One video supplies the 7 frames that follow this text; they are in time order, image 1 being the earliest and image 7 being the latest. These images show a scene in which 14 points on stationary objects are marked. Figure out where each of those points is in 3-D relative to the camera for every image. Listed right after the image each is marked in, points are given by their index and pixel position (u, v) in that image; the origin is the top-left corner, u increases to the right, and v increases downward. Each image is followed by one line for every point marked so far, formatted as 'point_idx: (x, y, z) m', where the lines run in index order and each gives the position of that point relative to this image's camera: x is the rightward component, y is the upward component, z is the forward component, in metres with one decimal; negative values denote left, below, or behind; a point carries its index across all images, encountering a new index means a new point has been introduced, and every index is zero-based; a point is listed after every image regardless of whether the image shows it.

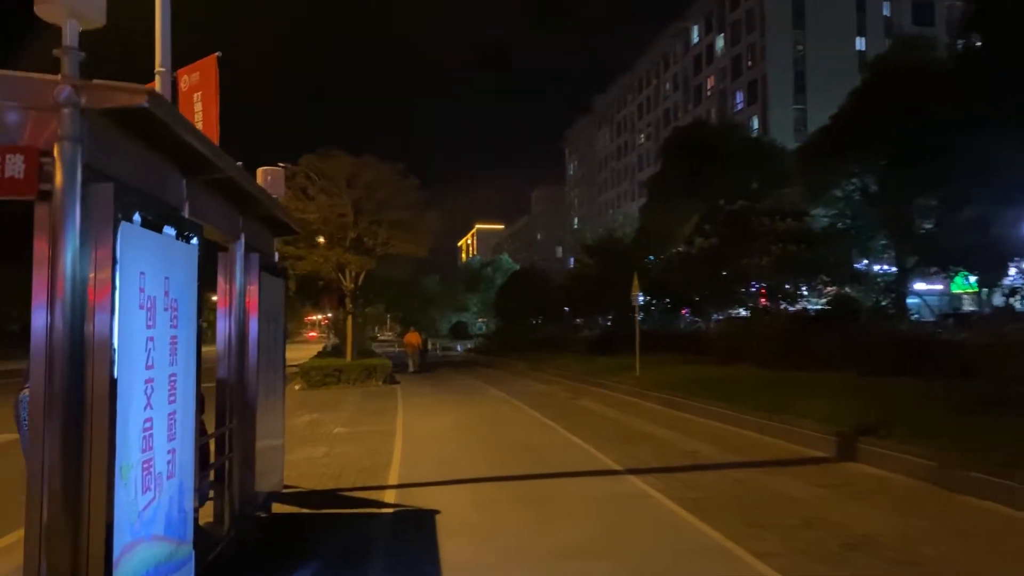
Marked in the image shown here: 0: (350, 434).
0: (-3.6, -3.2, +17.2) m
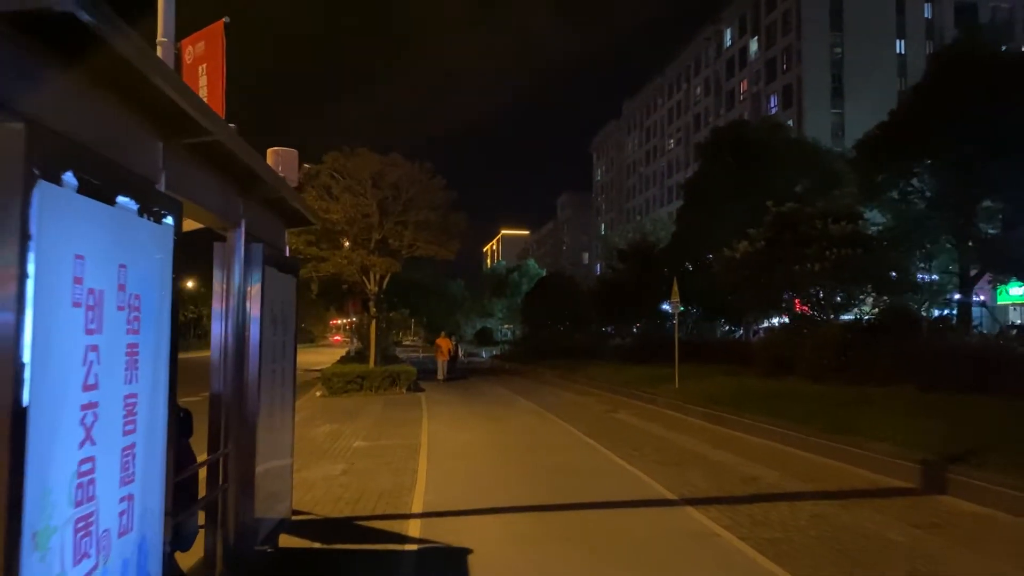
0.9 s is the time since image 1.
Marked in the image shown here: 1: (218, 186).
0: (-2.9, -3.3, +15.9) m
1: (-2.4, +0.8, +6.2) m
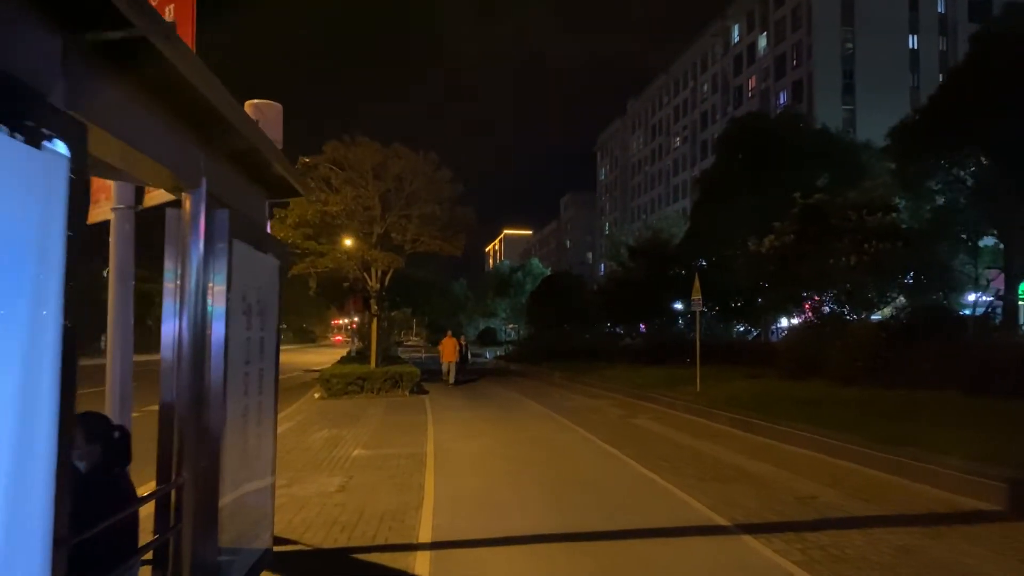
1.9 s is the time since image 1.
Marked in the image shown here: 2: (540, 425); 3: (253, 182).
0: (-2.6, -3.1, +14.3) m
1: (-2.1, +1.0, +4.6) m
2: (+0.7, -3.3, +18.6) m
3: (-2.2, +0.9, +6.7) m
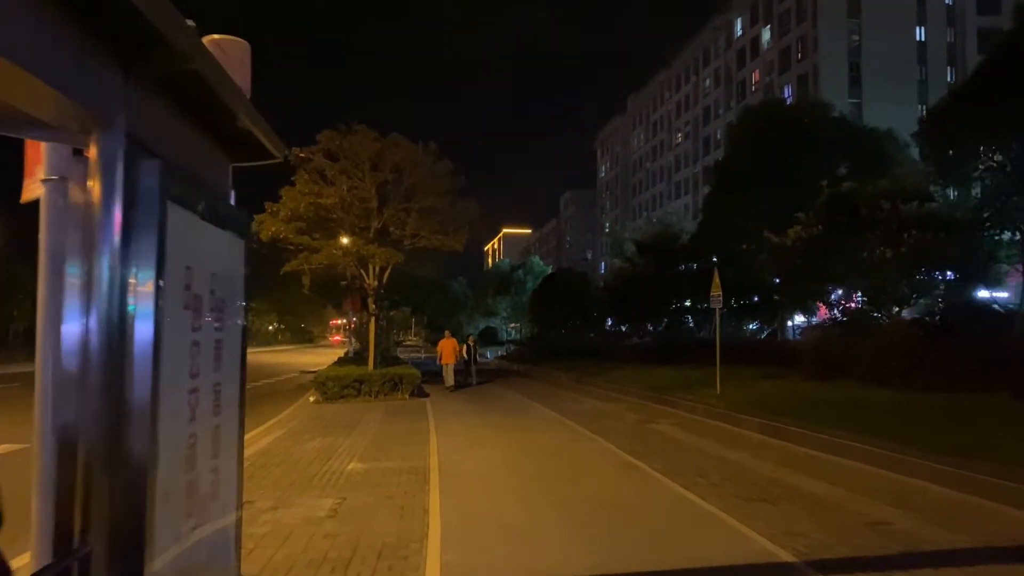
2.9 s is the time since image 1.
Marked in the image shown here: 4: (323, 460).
0: (-2.3, -3.1, +12.7) m
1: (-1.9, +1.0, +3.0) m
2: (+0.9, -3.2, +17.0) m
3: (-2.0, +1.0, +5.1) m
4: (-3.5, -3.2, +14.4) m
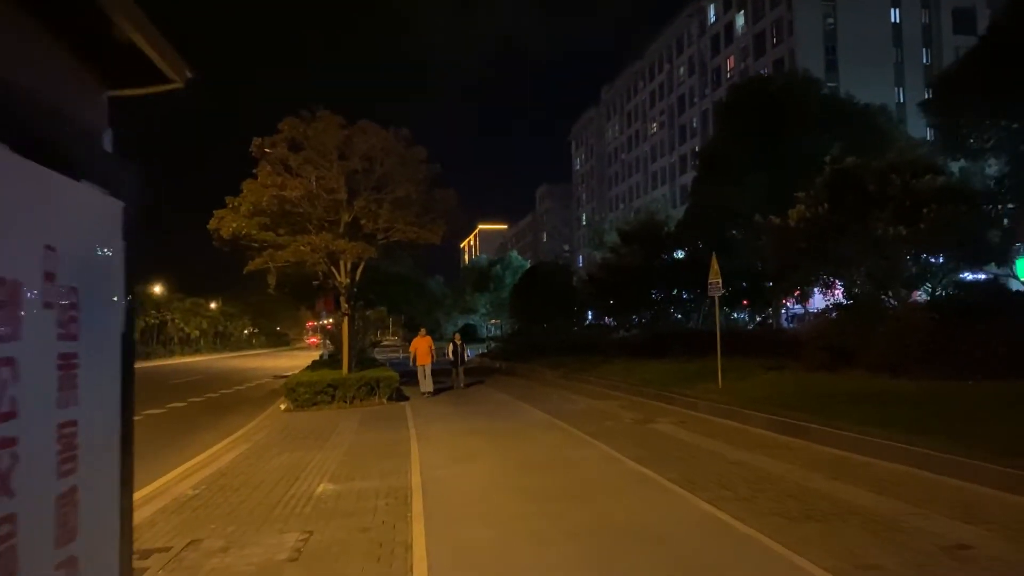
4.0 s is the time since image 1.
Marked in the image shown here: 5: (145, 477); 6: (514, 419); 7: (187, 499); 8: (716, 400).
0: (-2.4, -3.0, +10.9) m
1: (-1.7, +1.1, +1.2) m
2: (+0.7, -3.0, +15.3) m
3: (-1.9, +1.1, +3.3) m
4: (-3.6, -3.1, +12.6) m
5: (-6.6, -3.4, +14.1) m
6: (0.0, -3.2, +19.3) m
7: (-4.8, -3.1, +11.5) m
8: (+5.2, -2.9, +20.0) m
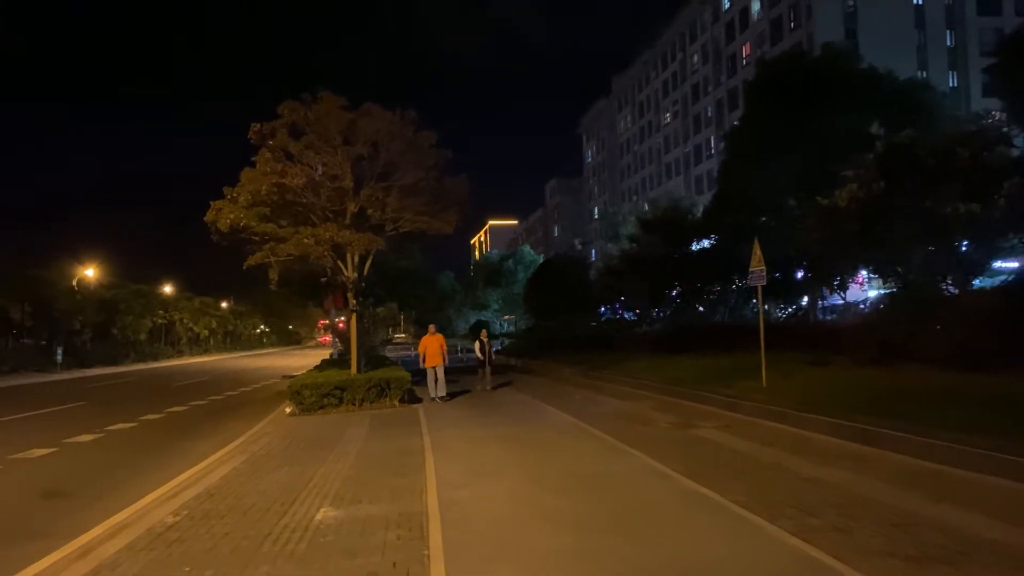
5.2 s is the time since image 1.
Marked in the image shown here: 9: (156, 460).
0: (-2.0, -2.8, +9.1) m
1: (-1.5, +1.2, -0.6) m
2: (+1.2, -2.8, +13.4) m
3: (-1.6, +1.1, +1.5) m
4: (-3.1, -3.0, +10.8) m
5: (-6.1, -3.3, +12.3) m
6: (+0.6, -3.0, +17.5) m
7: (-4.3, -3.0, +9.7) m
8: (+5.8, -2.6, +18.1) m
9: (-7.3, -3.5, +16.1) m
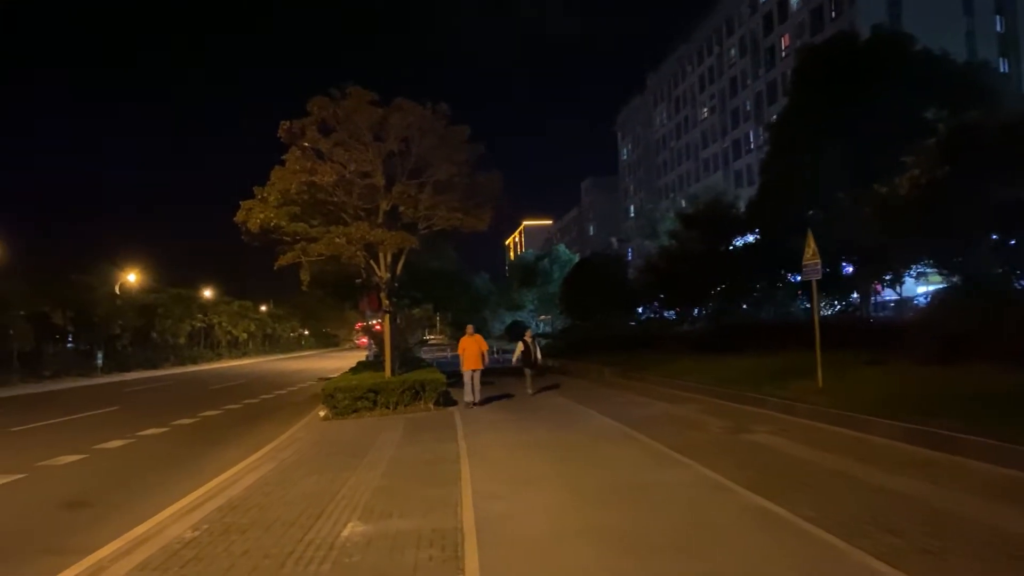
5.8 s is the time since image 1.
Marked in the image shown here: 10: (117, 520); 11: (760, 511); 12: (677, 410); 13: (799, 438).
0: (-1.5, -2.8, +8.3) m
1: (-1.5, +1.2, -1.4) m
2: (+1.9, -2.7, +12.5) m
3: (-1.6, +1.2, +0.7) m
4: (-2.6, -3.0, +10.0) m
5: (-5.5, -3.3, +11.7) m
6: (+1.4, -3.0, +16.6) m
7: (-3.8, -3.0, +9.0) m
8: (+6.6, -2.5, +17.0) m
9: (-6.5, -3.6, +15.6) m
10: (-5.6, -3.3, +11.1) m
11: (+2.8, -2.5, +8.9) m
12: (+4.0, -3.0, +19.2) m
13: (+5.1, -2.7, +13.9) m
